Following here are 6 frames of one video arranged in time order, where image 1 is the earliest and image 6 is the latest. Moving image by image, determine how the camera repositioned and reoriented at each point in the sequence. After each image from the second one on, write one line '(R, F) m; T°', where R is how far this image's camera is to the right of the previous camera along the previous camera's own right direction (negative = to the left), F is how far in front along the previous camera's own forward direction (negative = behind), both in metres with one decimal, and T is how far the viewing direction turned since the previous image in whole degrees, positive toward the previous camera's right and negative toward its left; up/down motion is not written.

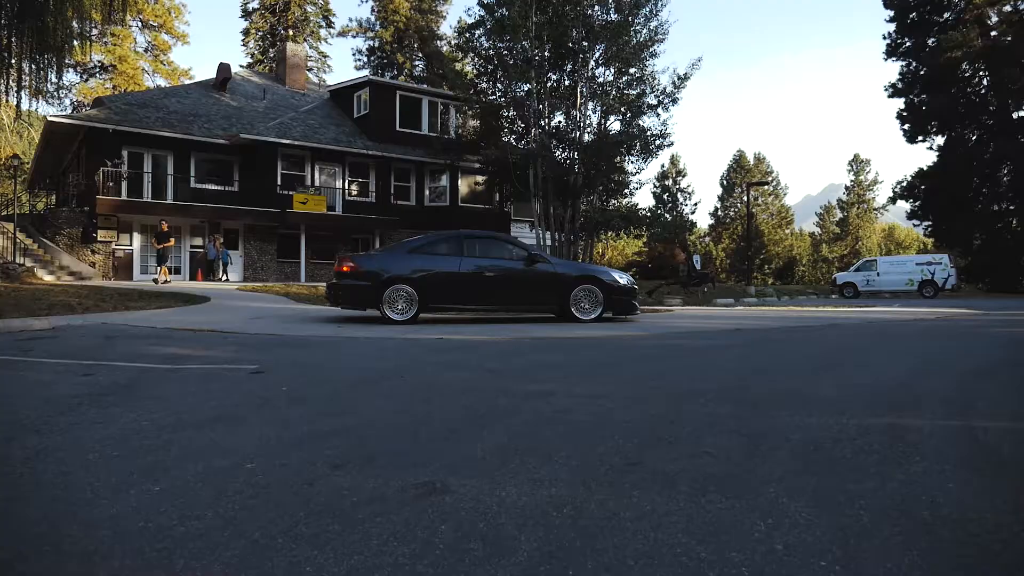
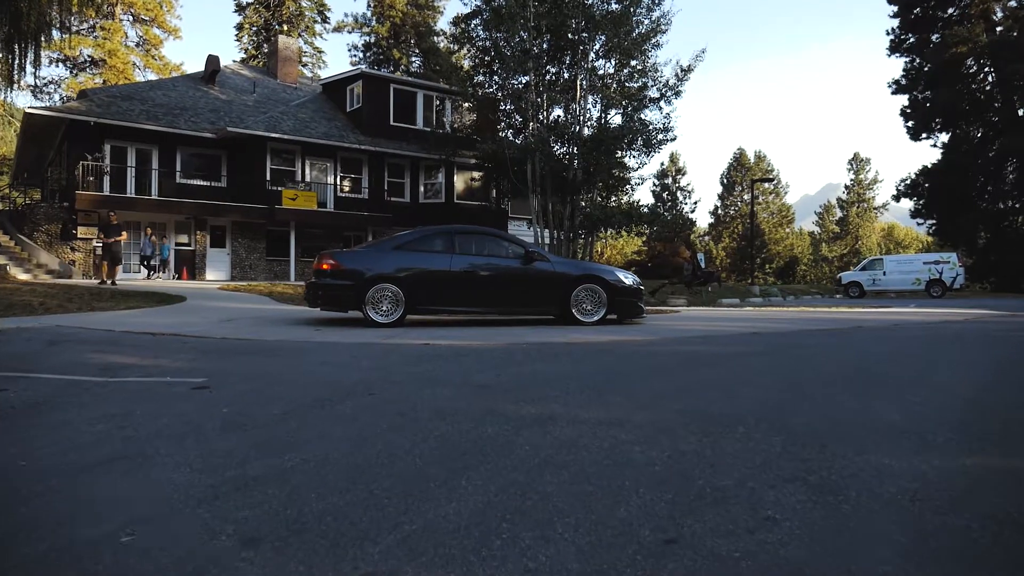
(0.0, +1.1) m; 0°
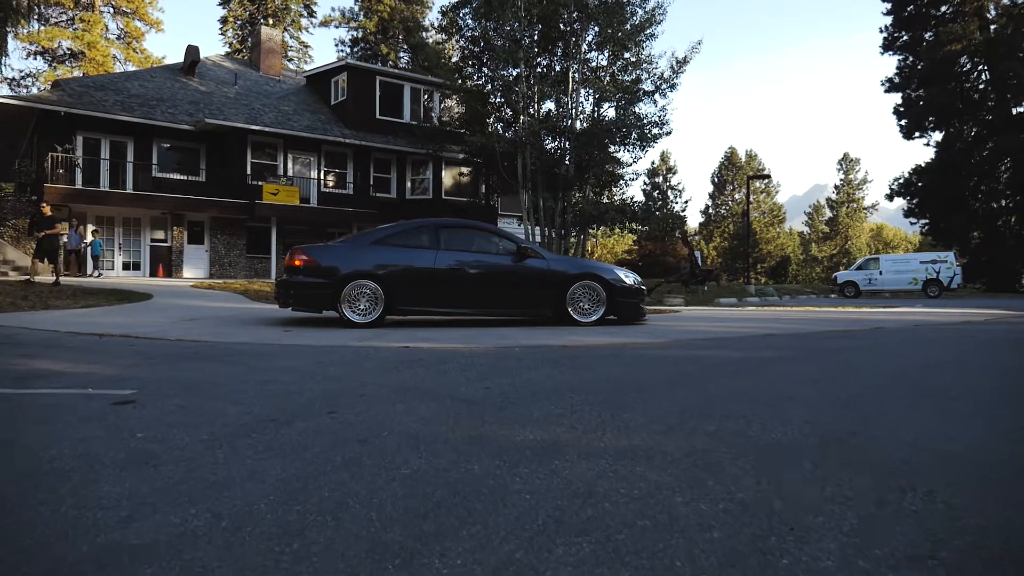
(0.0, +1.0) m; +1°
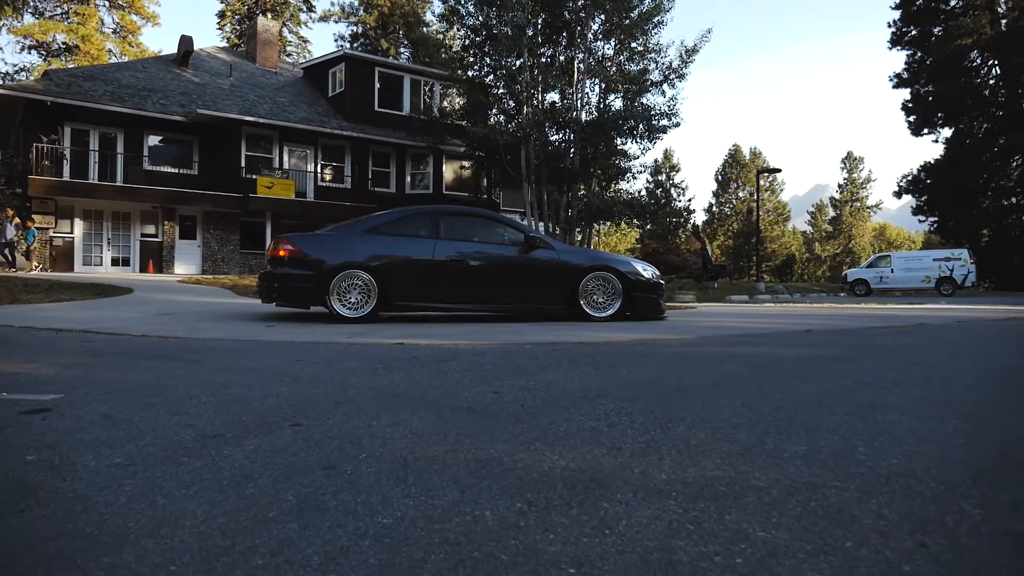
(-0.1, +1.0) m; 0°
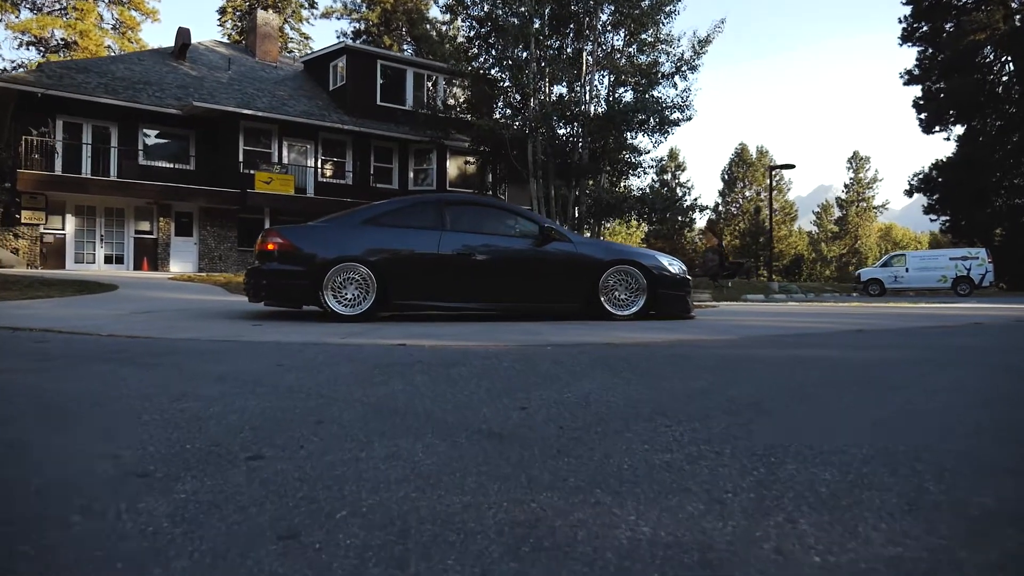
(-0.1, +0.9) m; 0°
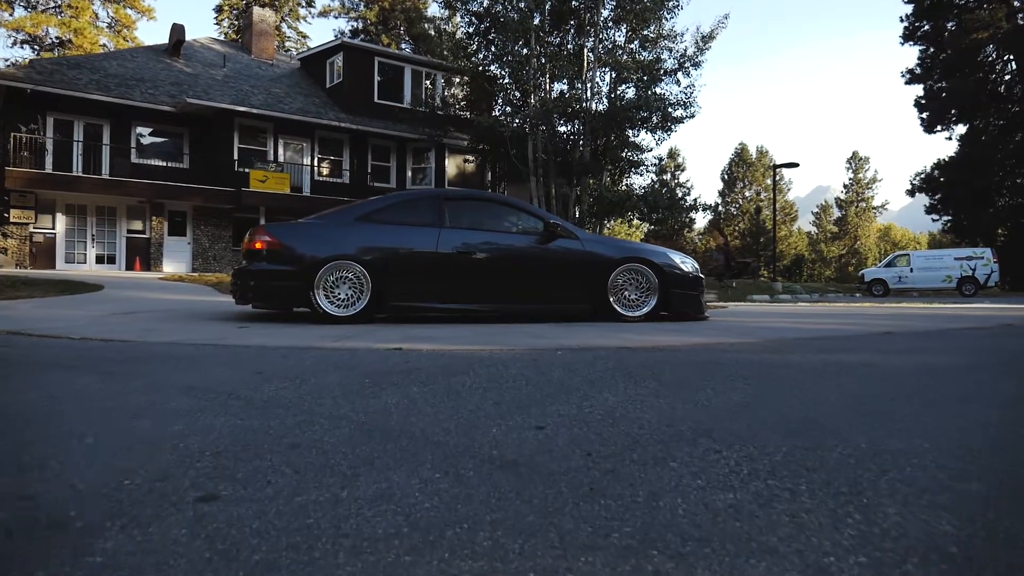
(-0.1, +0.5) m; 0°
